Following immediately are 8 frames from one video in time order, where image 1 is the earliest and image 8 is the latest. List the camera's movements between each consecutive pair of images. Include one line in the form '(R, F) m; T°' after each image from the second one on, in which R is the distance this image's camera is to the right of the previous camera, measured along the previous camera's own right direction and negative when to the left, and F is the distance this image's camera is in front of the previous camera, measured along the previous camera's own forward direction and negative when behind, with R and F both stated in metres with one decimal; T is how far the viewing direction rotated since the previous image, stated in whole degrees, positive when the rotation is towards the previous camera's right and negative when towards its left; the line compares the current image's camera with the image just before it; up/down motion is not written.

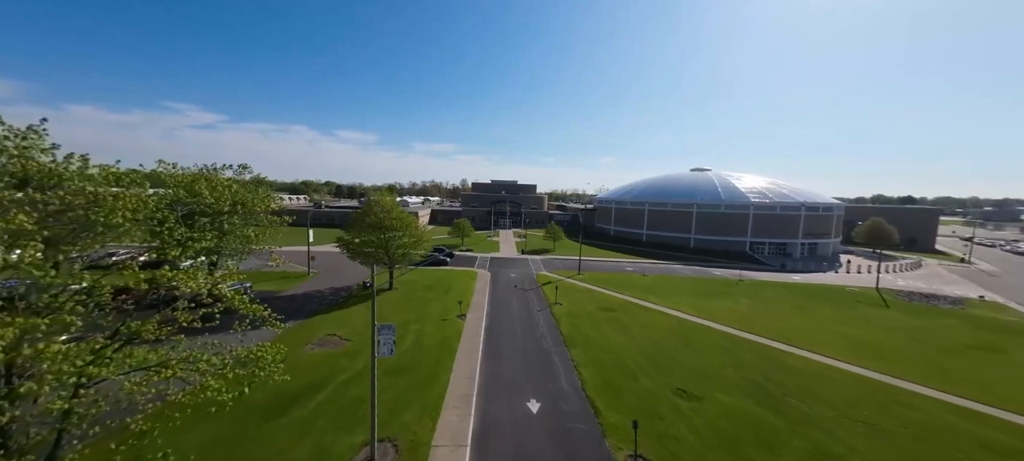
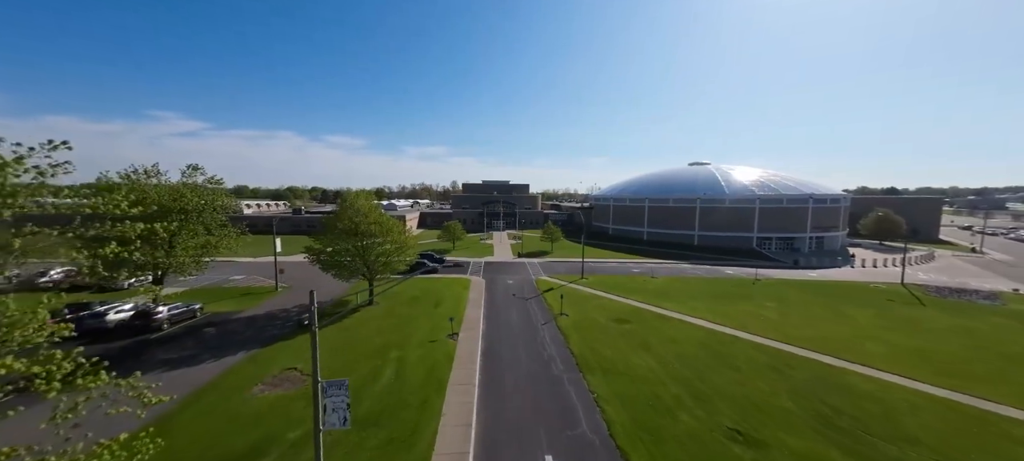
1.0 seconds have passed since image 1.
(-0.4, +3.6) m; +1°
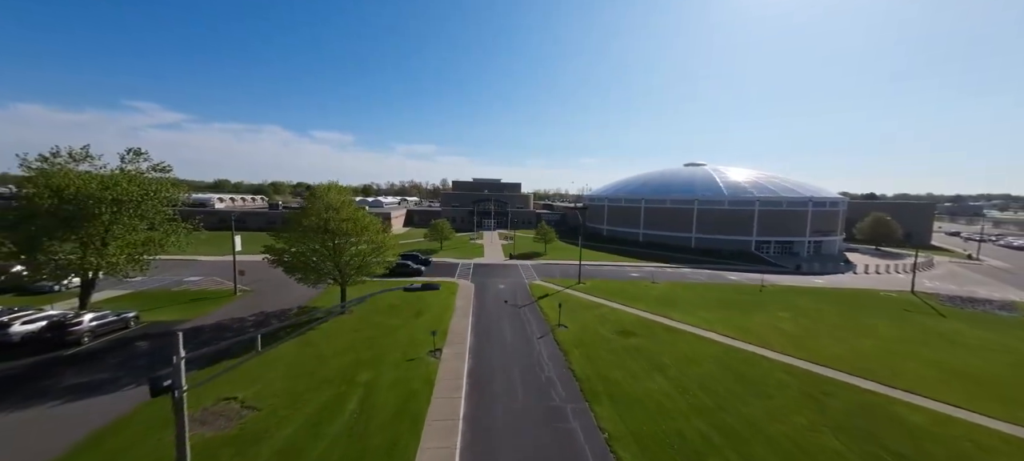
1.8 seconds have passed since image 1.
(-0.2, +2.8) m; +2°
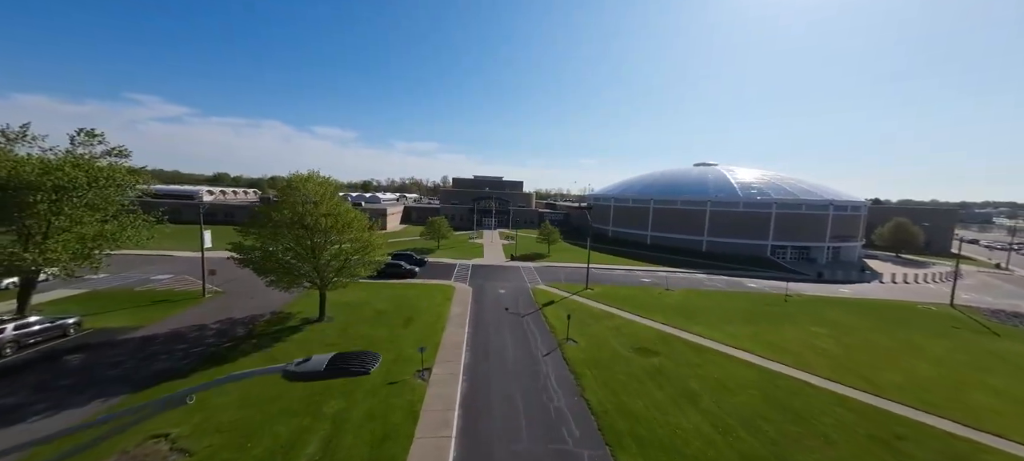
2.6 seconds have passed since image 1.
(-0.2, +2.7) m; 0°
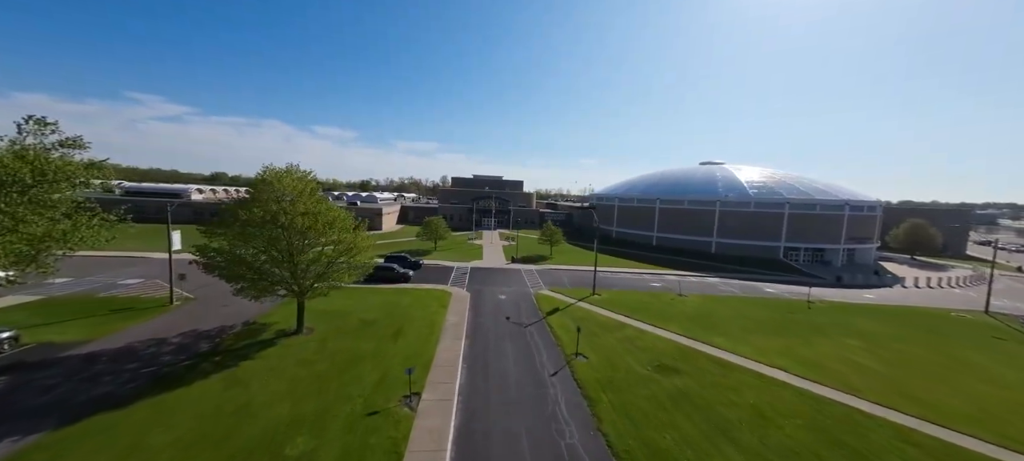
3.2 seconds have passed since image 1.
(-0.1, +2.1) m; 0°
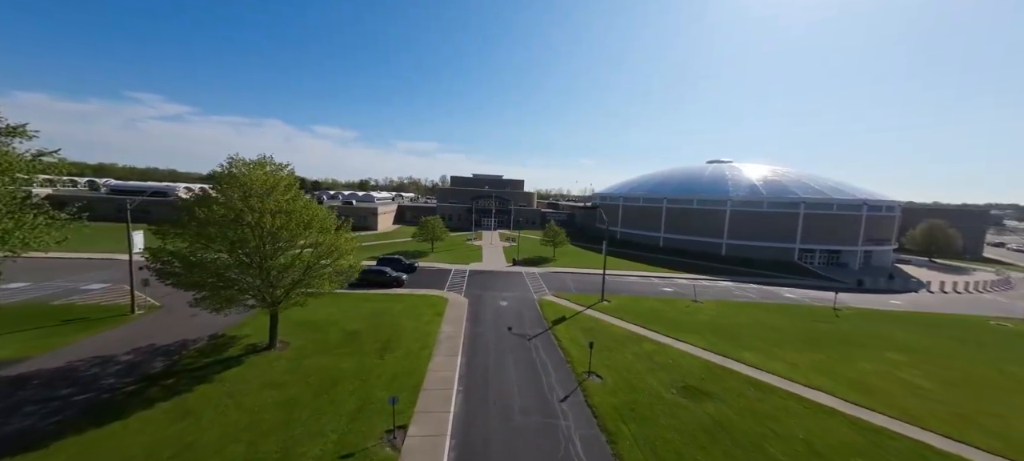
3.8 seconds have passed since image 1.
(-0.2, +2.2) m; 0°
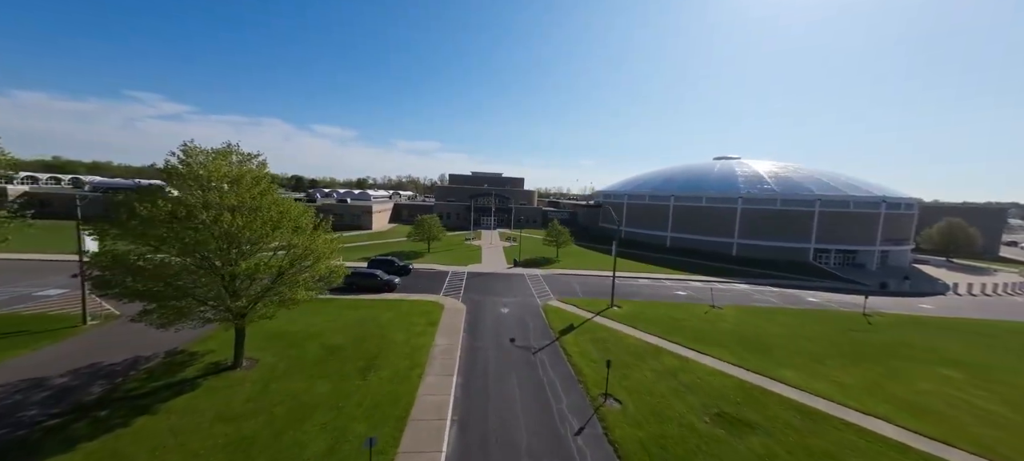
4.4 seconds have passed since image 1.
(-0.2, +2.1) m; 0°
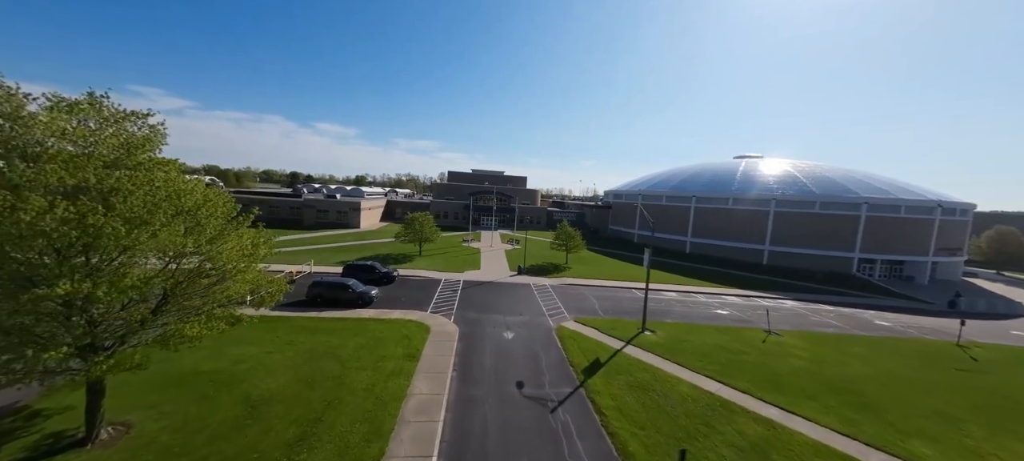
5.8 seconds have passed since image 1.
(-0.4, +4.8) m; 0°
